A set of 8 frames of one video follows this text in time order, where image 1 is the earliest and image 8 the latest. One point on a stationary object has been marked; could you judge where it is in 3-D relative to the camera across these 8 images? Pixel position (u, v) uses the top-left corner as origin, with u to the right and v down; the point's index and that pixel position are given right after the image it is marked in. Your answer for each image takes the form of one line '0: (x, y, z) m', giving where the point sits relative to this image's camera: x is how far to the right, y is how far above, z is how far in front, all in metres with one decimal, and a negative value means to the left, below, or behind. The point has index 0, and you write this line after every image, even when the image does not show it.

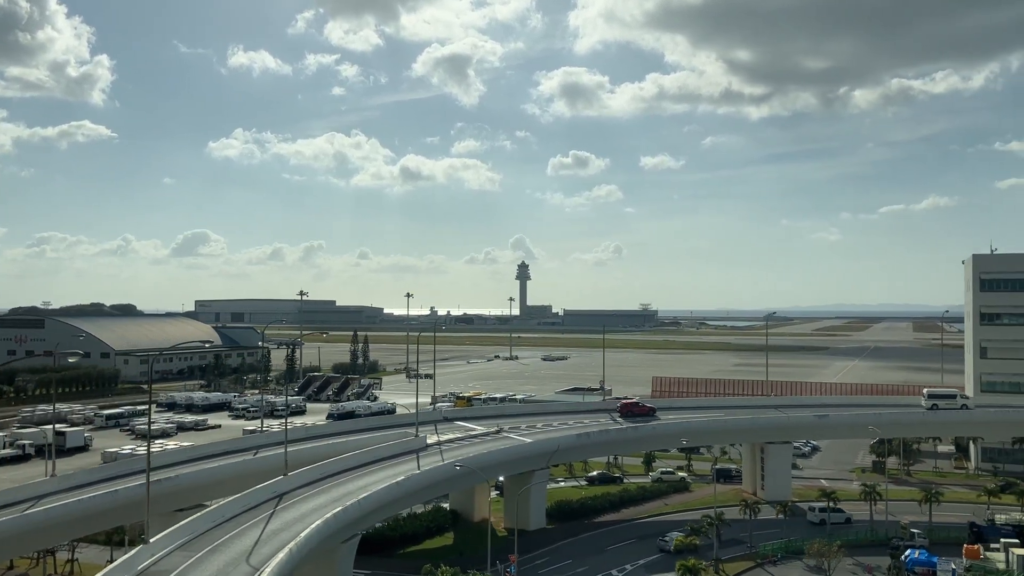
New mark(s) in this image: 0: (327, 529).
0: (-3.3, -4.2, +20.0) m
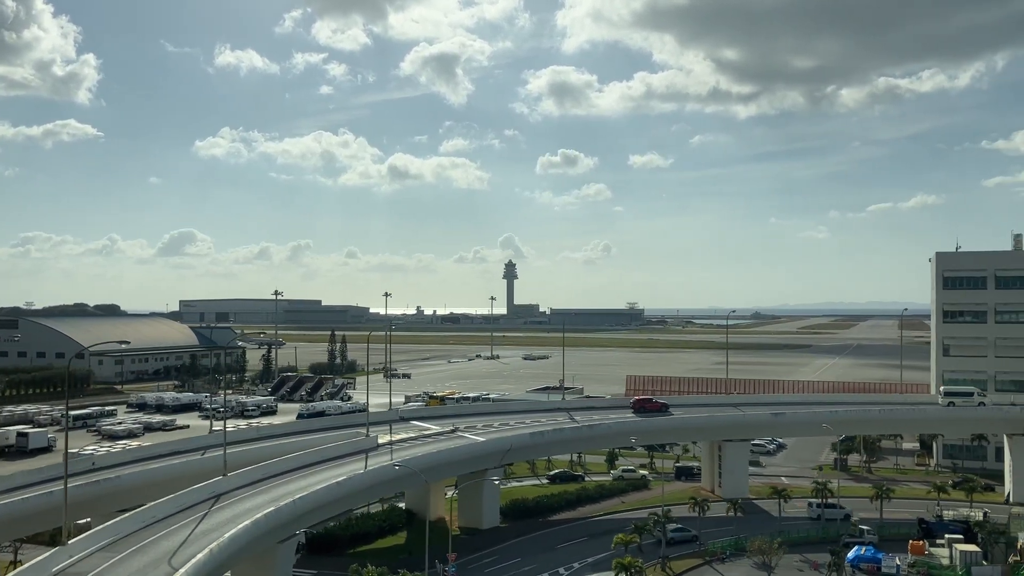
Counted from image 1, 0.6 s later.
0: (-4.5, -4.2, +19.9) m
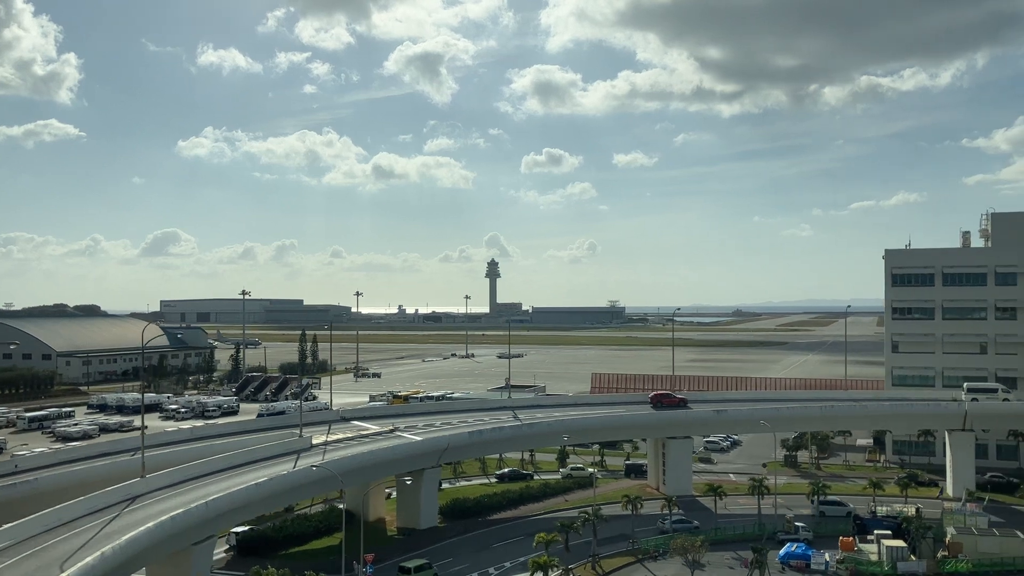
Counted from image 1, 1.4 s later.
0: (-6.1, -4.2, +19.8) m
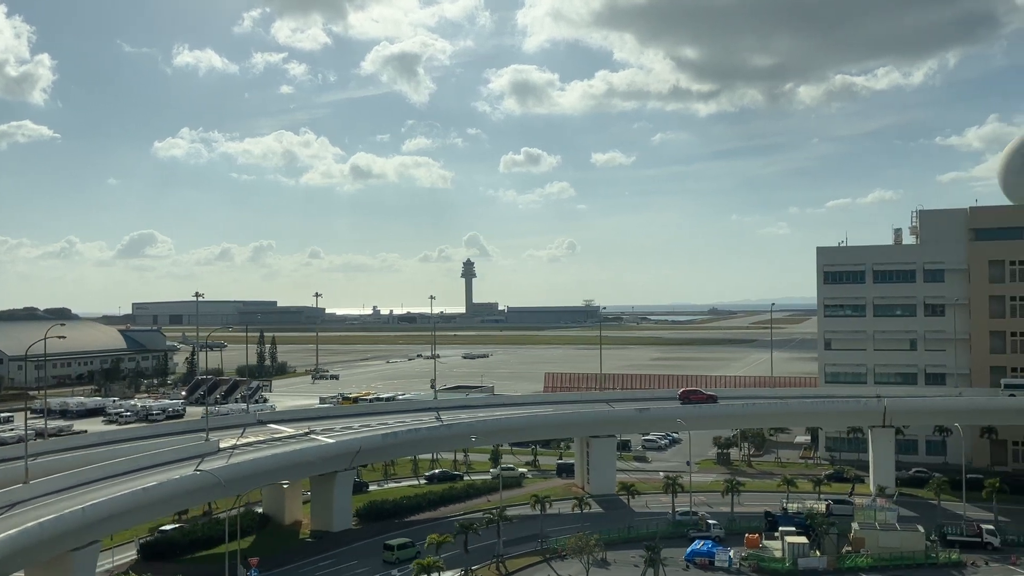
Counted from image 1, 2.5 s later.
0: (-8.2, -4.3, +19.5) m
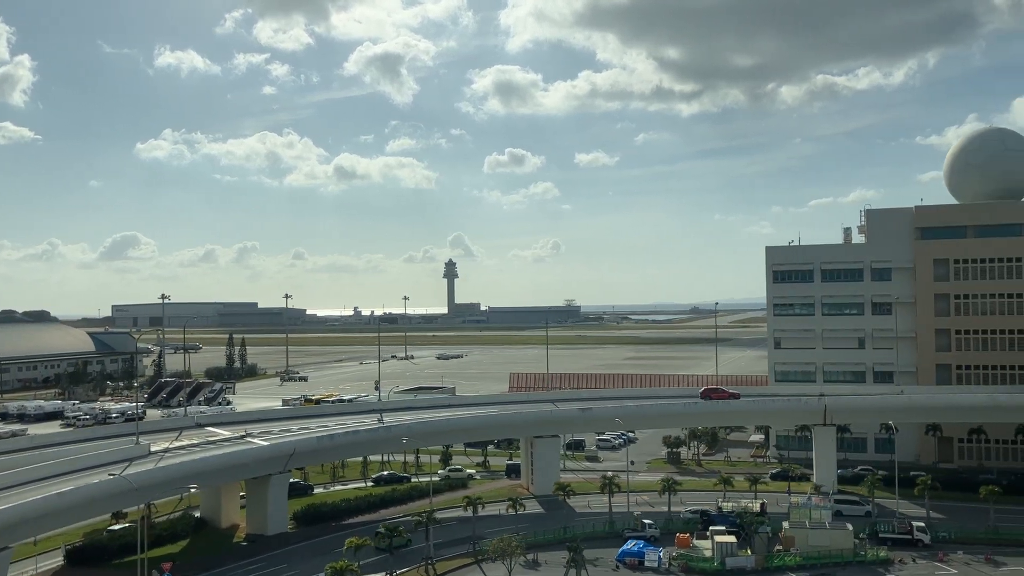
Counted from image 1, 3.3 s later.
0: (-9.8, -4.3, +19.2) m
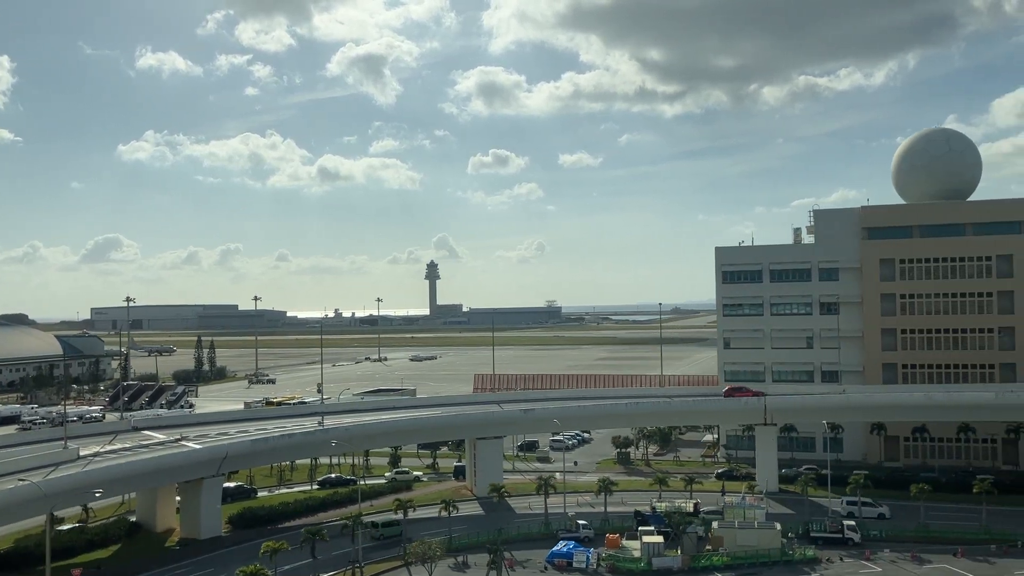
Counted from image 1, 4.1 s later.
0: (-11.4, -4.4, +18.9) m
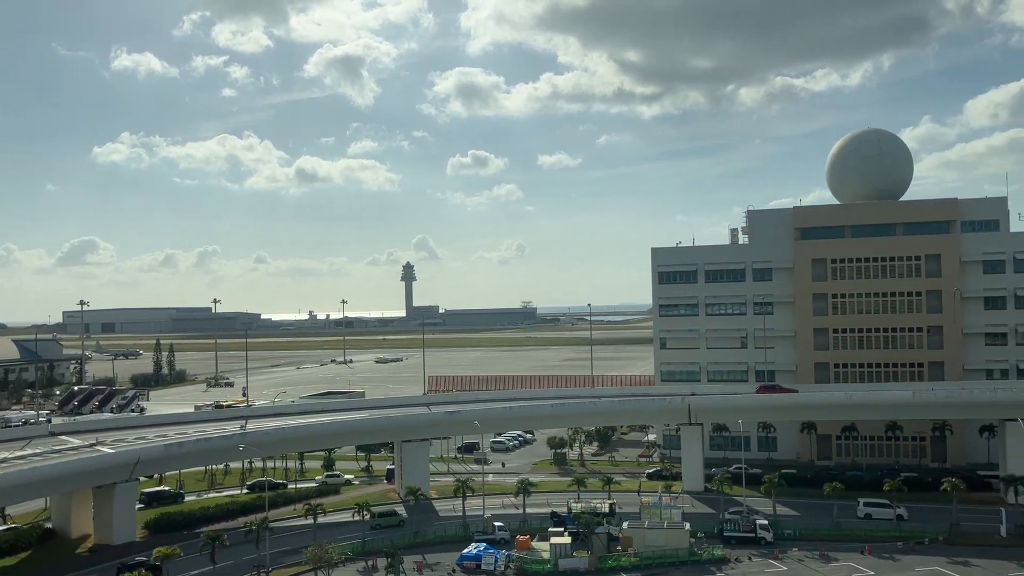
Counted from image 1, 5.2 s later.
0: (-13.5, -4.5, +18.6) m
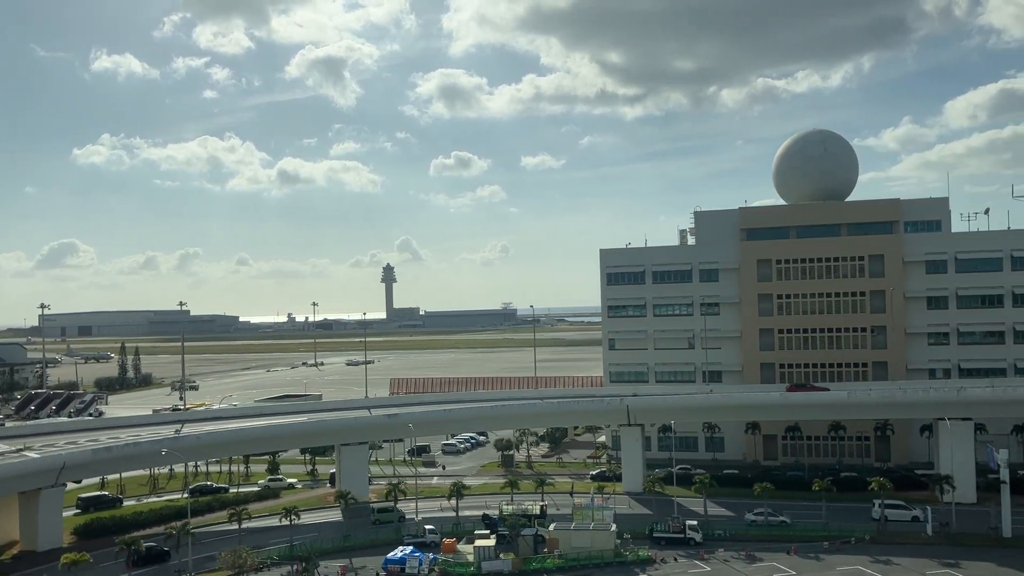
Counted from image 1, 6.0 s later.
0: (-15.1, -4.6, +18.1) m
